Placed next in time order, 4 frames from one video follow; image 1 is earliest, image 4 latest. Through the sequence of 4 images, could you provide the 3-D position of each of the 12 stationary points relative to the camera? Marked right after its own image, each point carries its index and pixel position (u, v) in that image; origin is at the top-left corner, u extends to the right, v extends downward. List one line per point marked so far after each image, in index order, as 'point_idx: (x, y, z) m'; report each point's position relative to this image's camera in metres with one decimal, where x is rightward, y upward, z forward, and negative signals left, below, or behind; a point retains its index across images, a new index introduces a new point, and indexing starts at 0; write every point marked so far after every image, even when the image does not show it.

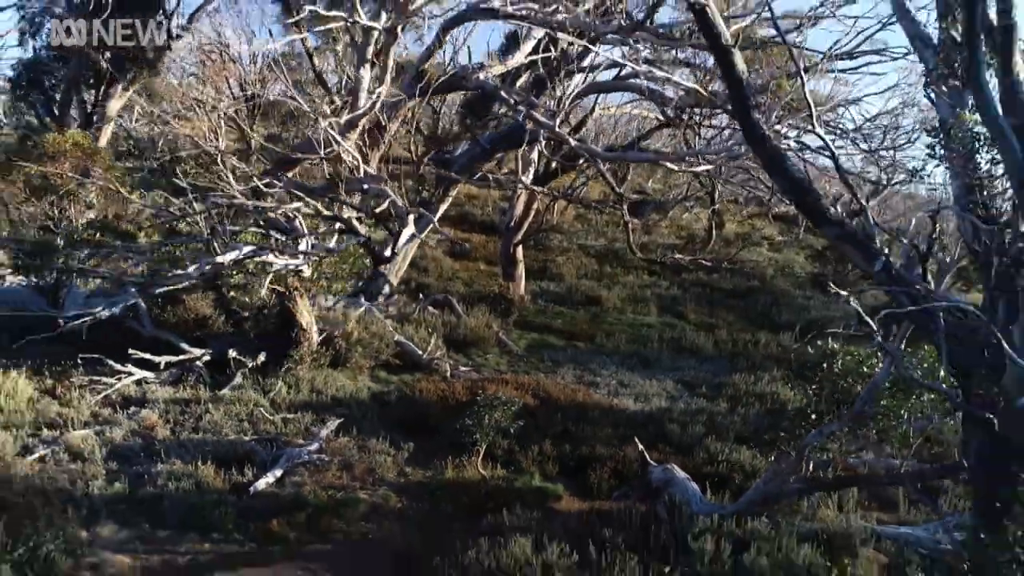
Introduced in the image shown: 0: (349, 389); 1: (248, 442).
0: (-0.8, -0.5, +7.7) m
1: (-1.0, -0.6, +6.2) m
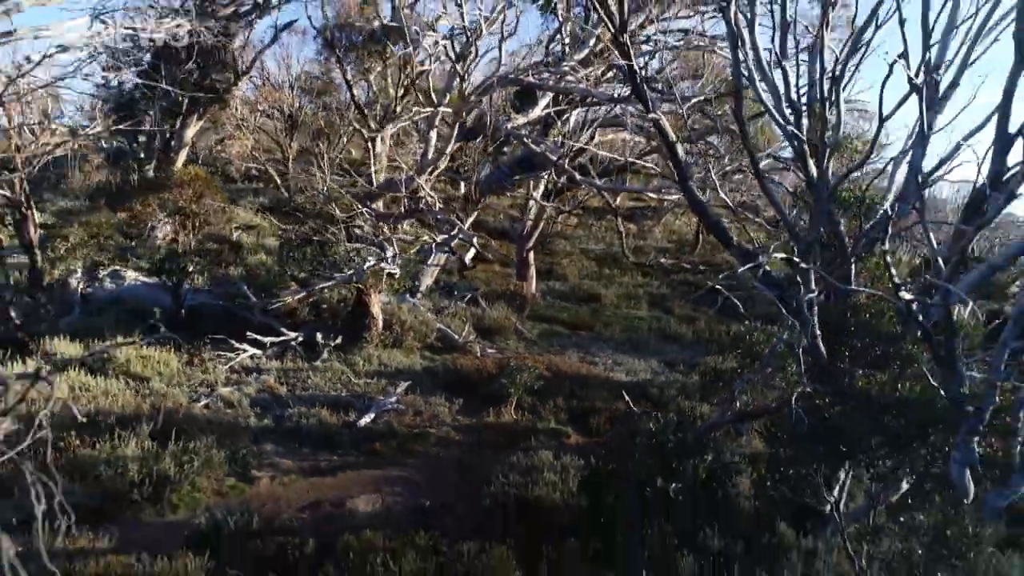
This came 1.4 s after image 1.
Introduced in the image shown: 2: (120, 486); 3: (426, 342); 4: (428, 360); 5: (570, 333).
0: (-0.7, -0.5, +10.1) m
1: (-0.9, -0.6, +8.6) m
2: (-1.5, -0.8, +5.9) m
3: (-0.6, -0.4, +11.1) m
4: (-0.6, -0.5, +10.6) m
5: (+0.5, -0.4, +13.6) m
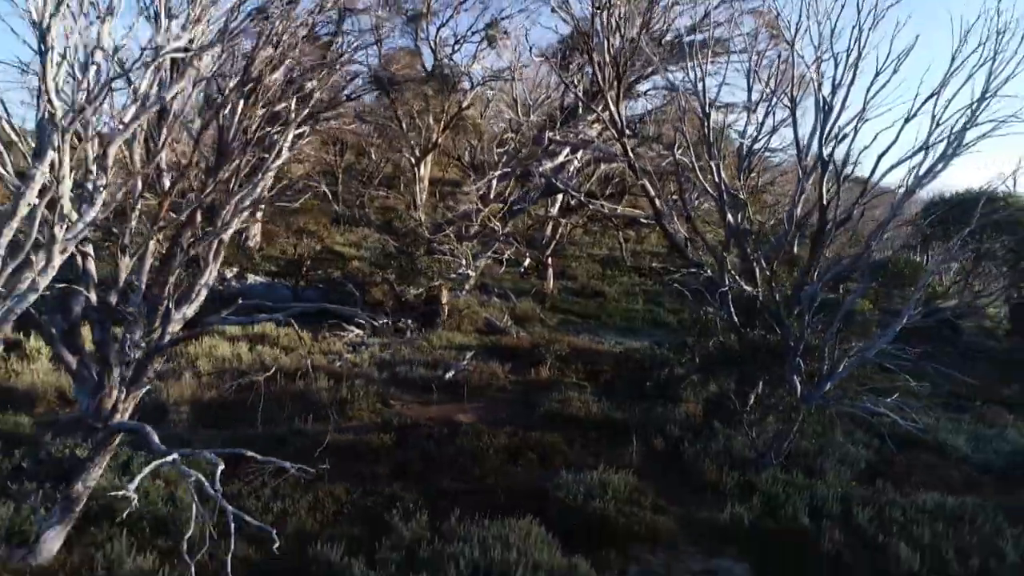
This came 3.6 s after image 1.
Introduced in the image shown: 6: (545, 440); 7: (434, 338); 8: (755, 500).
0: (-0.4, -0.4, +14.0) m
1: (-0.6, -0.6, +12.5) m
2: (-1.2, -0.7, +9.8) m
3: (-0.3, -0.4, +15.0) m
4: (-0.3, -0.4, +14.5) m
5: (+0.8, -0.4, +17.5) m
6: (+0.2, -0.8, +8.9) m
7: (-0.7, -0.4, +13.7) m
8: (+1.2, -1.0, +7.5) m
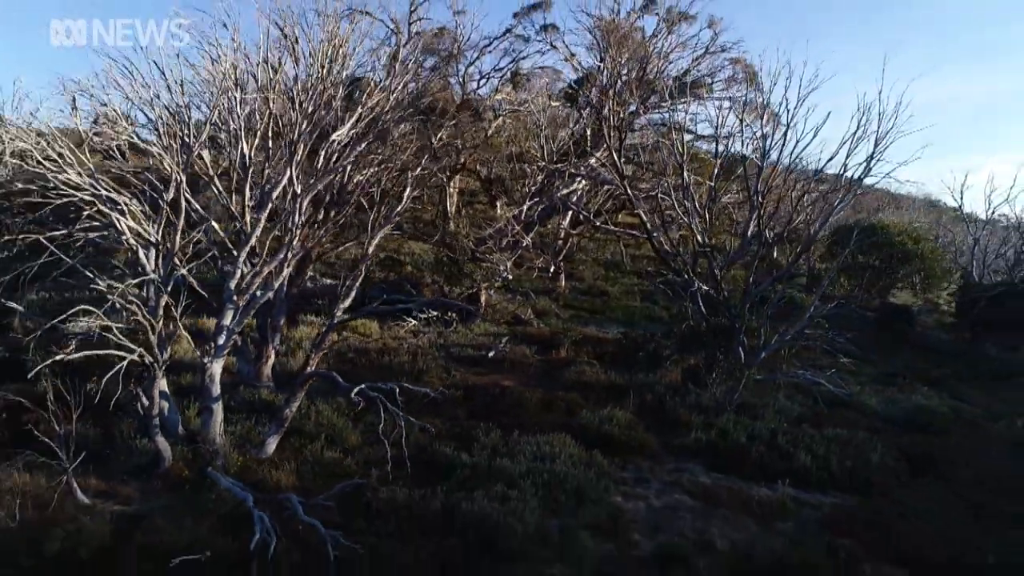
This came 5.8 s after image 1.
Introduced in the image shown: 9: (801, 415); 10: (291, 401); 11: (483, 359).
0: (-0.1, -0.5, +17.8) m
1: (-0.4, -0.6, +16.3) m
2: (-0.9, -0.7, +13.6) m
3: (-0.1, -0.4, +18.8) m
4: (0.0, -0.4, +18.2) m
5: (+1.0, -0.4, +21.2) m
6: (+0.5, -0.9, +12.6) m
7: (-0.4, -0.4, +17.5) m
8: (+1.4, -1.0, +11.3) m
9: (+2.4, -1.0, +13.1) m
10: (-1.3, -0.7, +9.5) m
11: (-0.3, -0.7, +15.4) m
